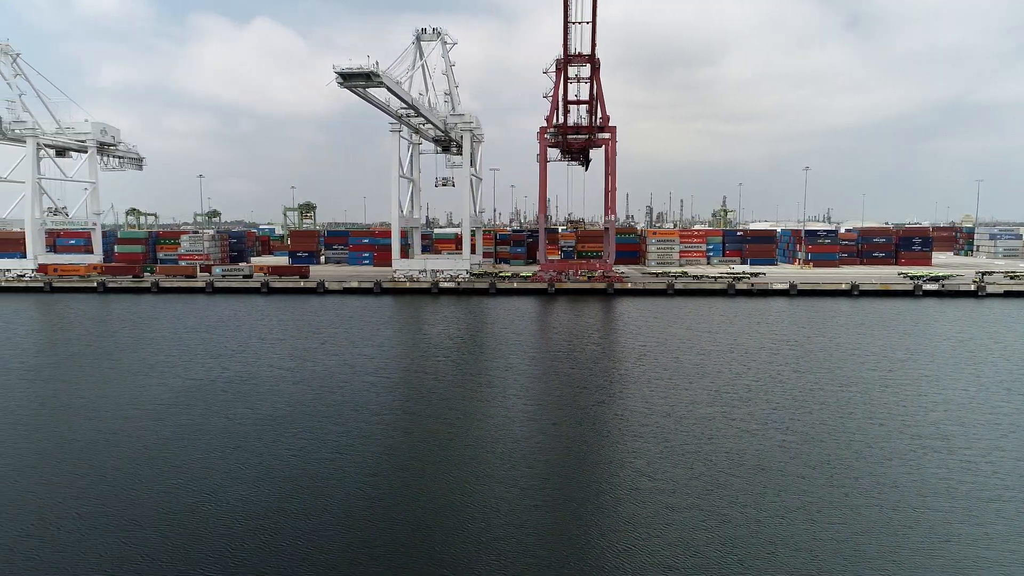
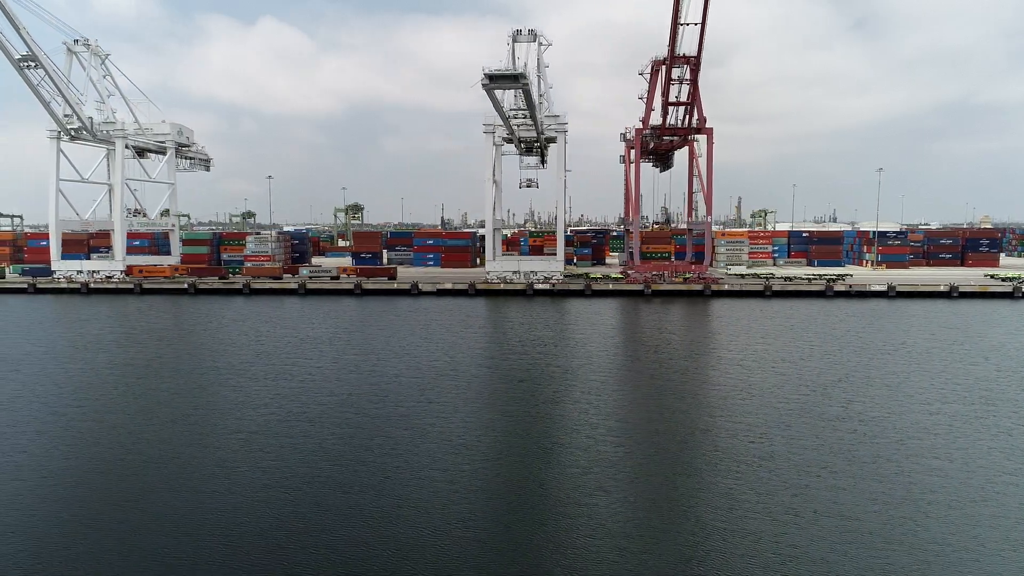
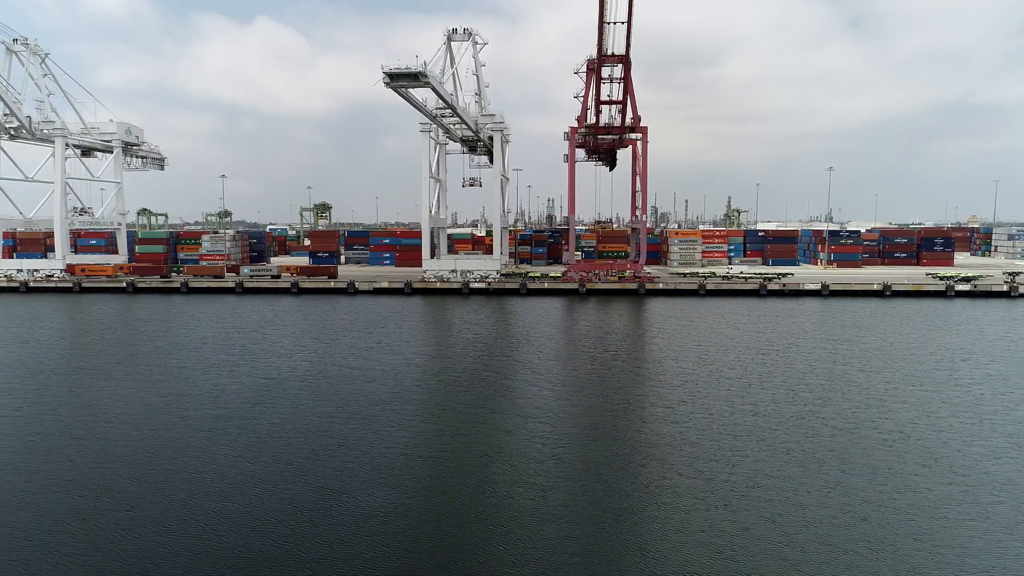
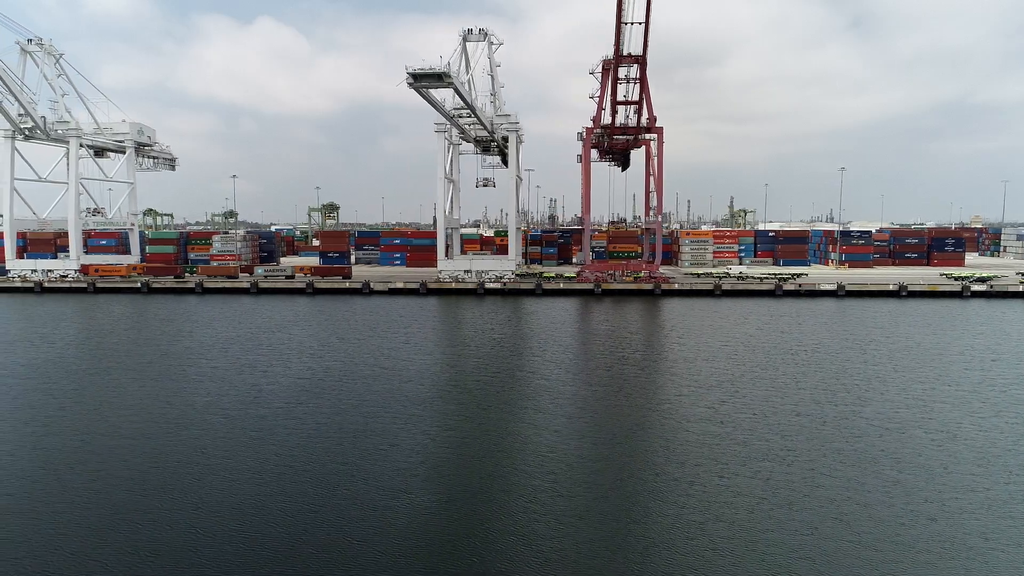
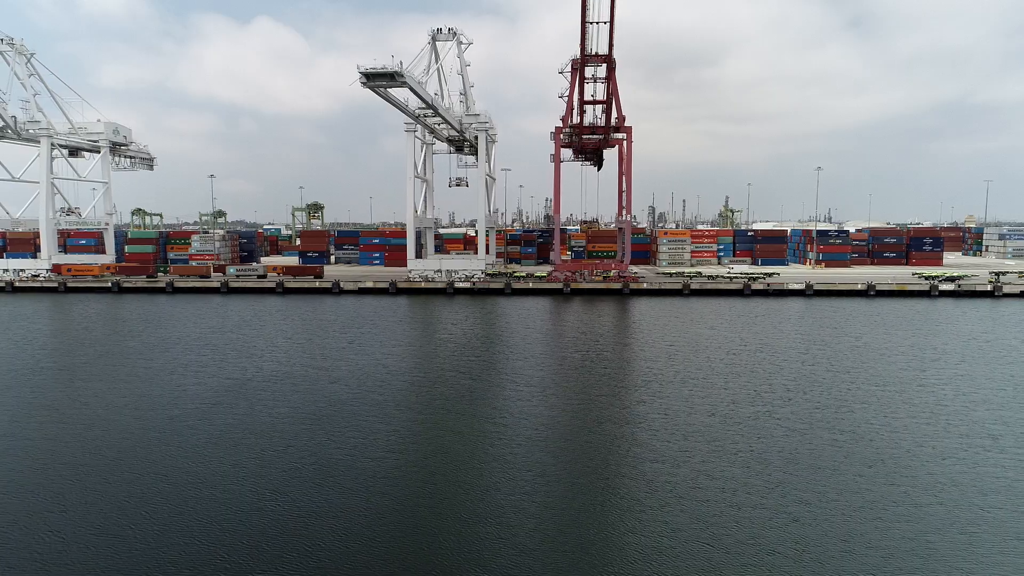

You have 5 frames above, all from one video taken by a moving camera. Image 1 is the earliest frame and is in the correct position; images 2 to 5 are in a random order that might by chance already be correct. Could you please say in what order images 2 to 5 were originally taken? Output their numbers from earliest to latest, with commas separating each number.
5, 3, 4, 2
